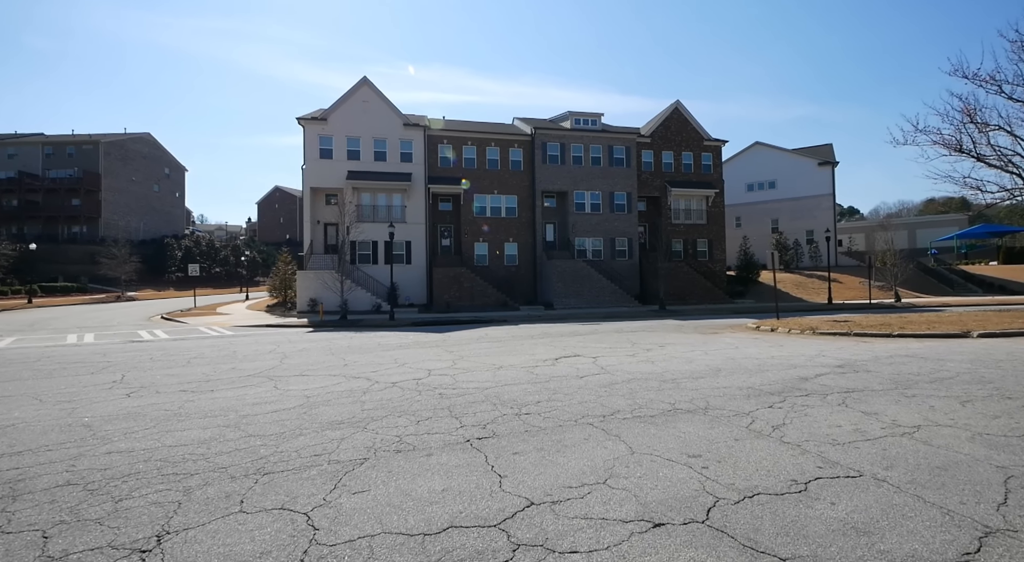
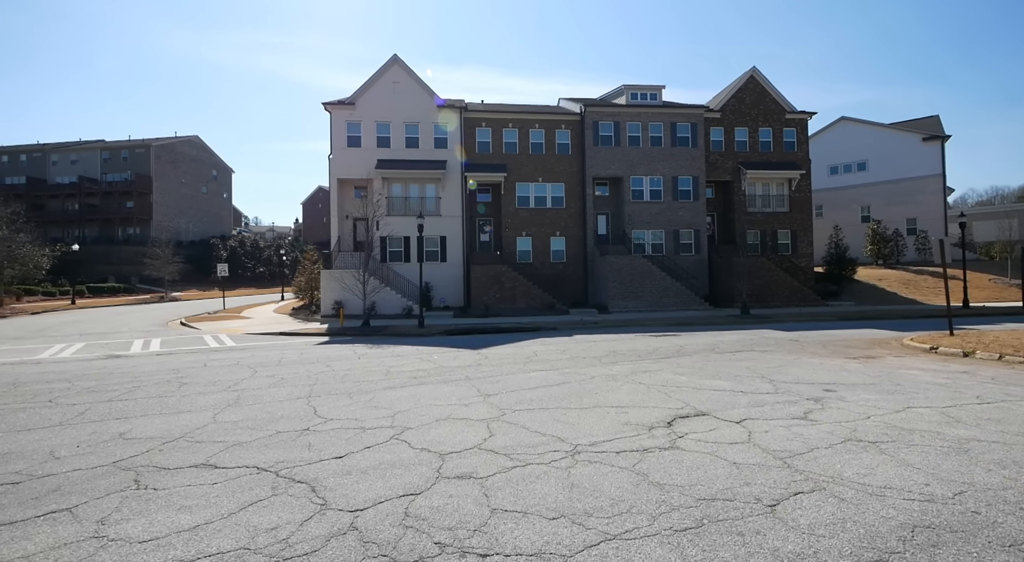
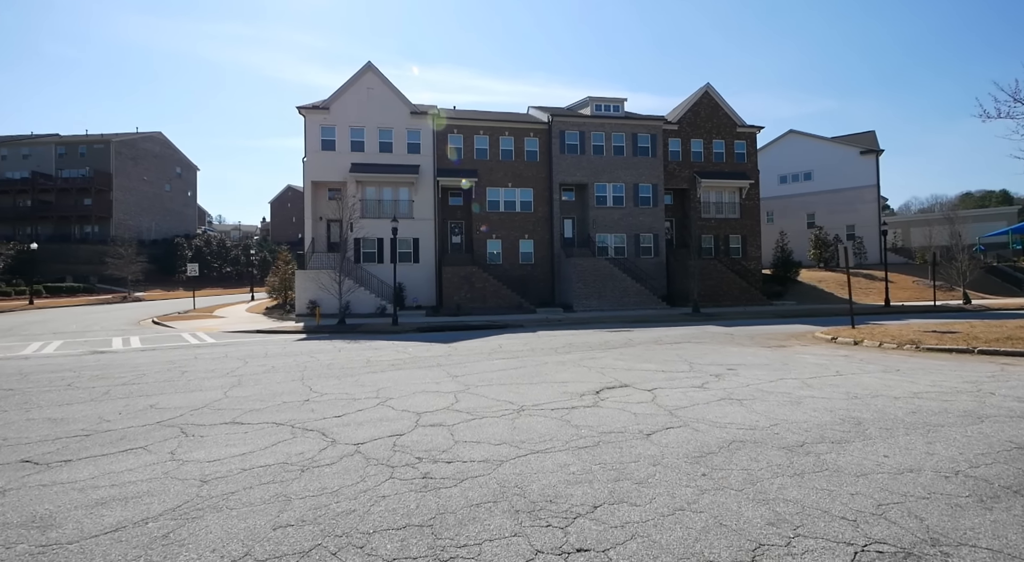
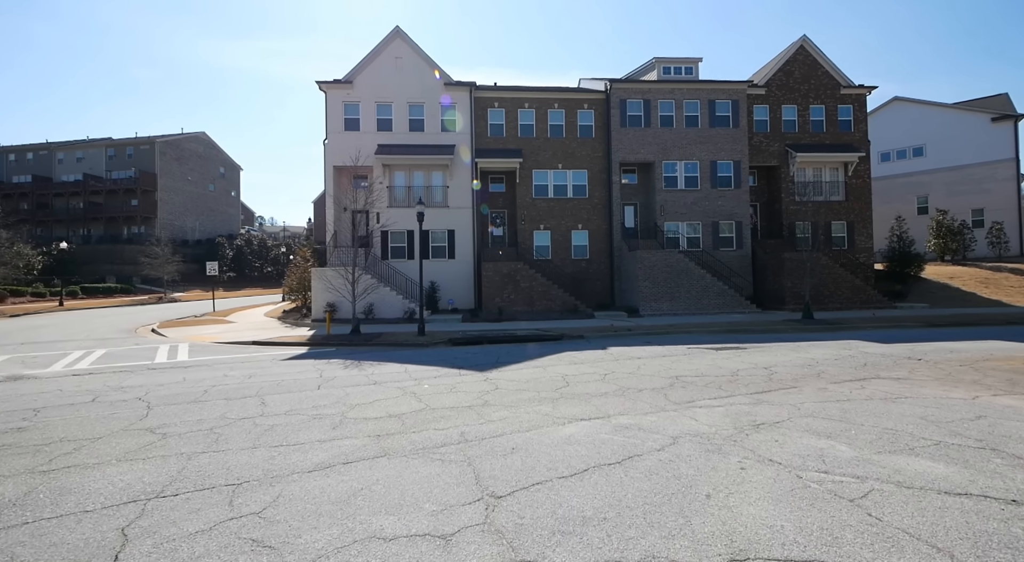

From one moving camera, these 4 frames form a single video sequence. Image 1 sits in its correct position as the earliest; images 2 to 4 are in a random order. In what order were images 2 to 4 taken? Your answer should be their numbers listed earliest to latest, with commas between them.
3, 2, 4
